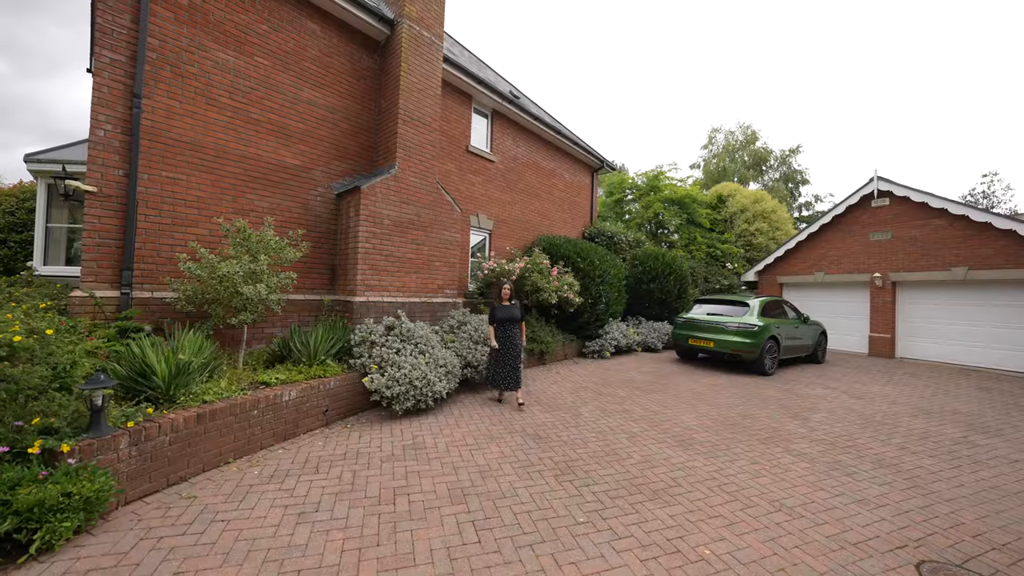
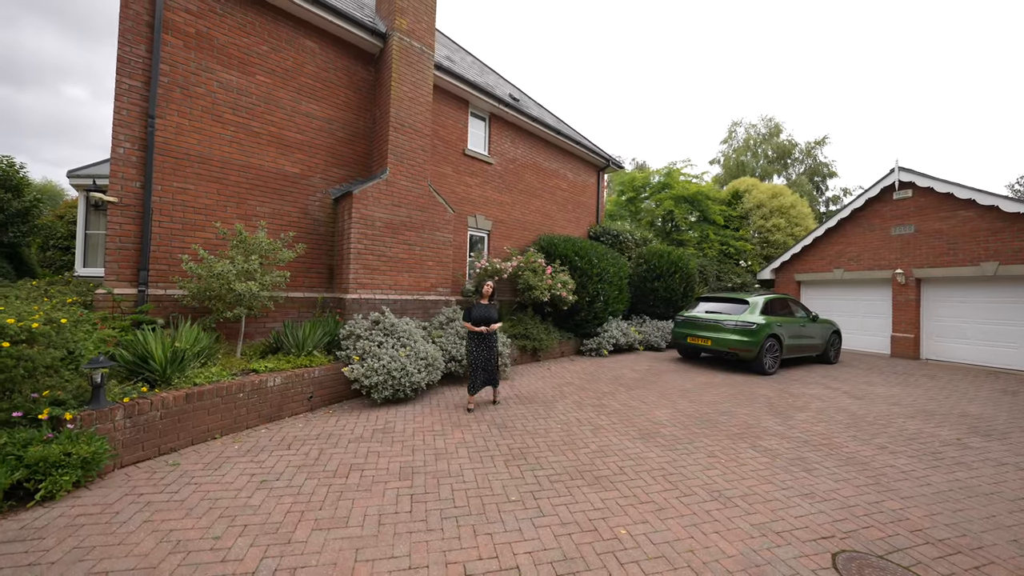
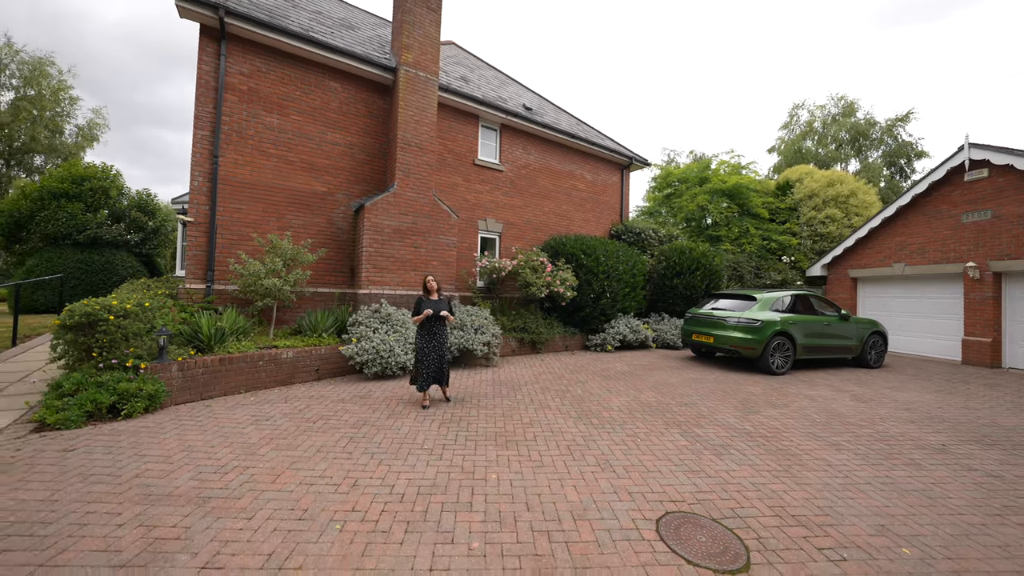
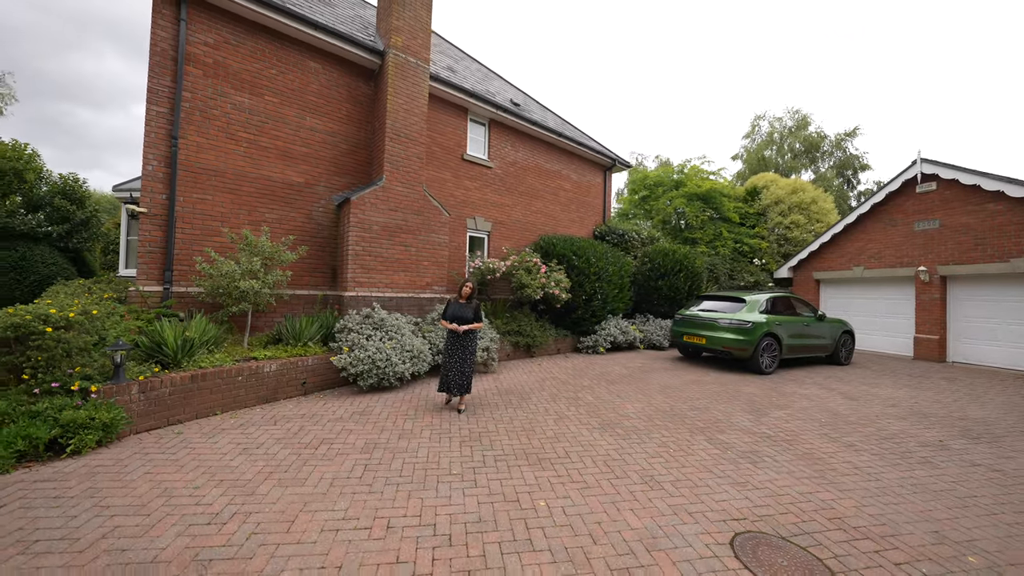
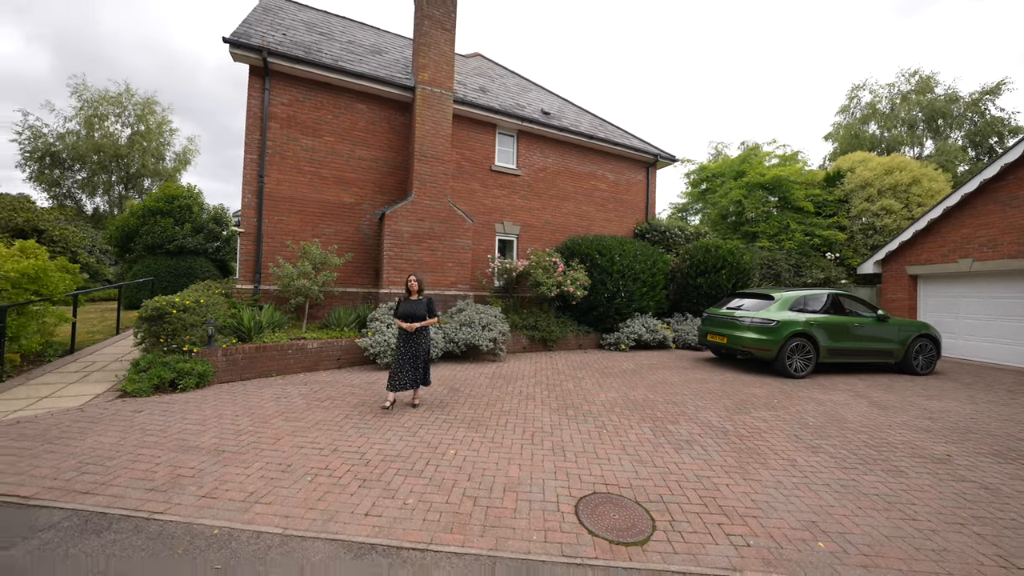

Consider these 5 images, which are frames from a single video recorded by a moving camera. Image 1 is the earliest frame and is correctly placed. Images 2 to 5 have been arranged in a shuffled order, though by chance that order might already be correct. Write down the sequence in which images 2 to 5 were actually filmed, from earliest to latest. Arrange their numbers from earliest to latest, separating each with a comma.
2, 4, 3, 5
